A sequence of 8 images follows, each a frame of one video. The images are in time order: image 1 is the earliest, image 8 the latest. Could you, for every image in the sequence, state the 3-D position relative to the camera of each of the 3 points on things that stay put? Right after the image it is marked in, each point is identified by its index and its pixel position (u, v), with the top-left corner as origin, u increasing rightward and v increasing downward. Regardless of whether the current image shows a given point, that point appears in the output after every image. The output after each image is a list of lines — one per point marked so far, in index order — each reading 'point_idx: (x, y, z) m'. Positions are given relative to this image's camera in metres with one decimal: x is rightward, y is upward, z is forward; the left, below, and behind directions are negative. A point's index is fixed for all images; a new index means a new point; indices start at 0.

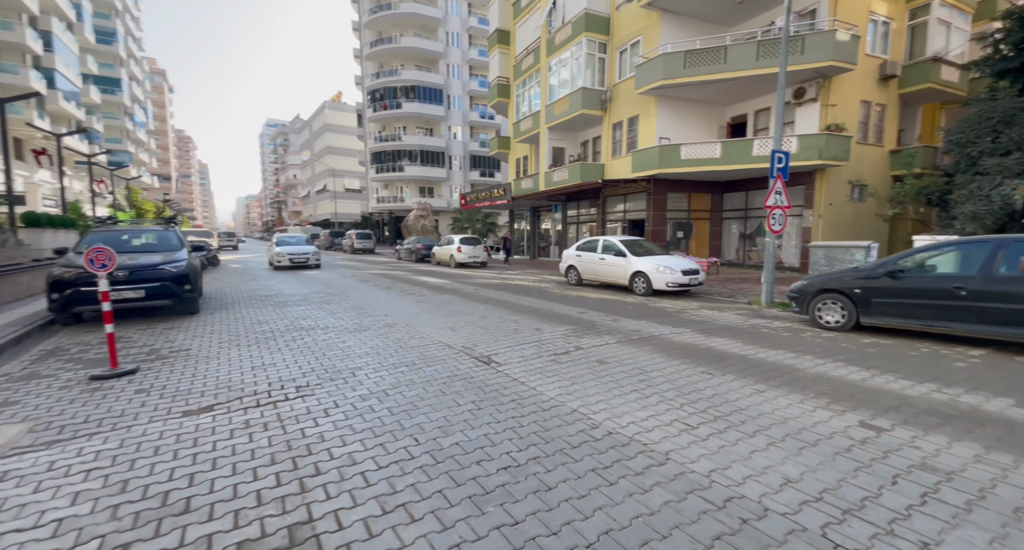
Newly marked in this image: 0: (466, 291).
0: (-2.0, -0.5, +18.7) m
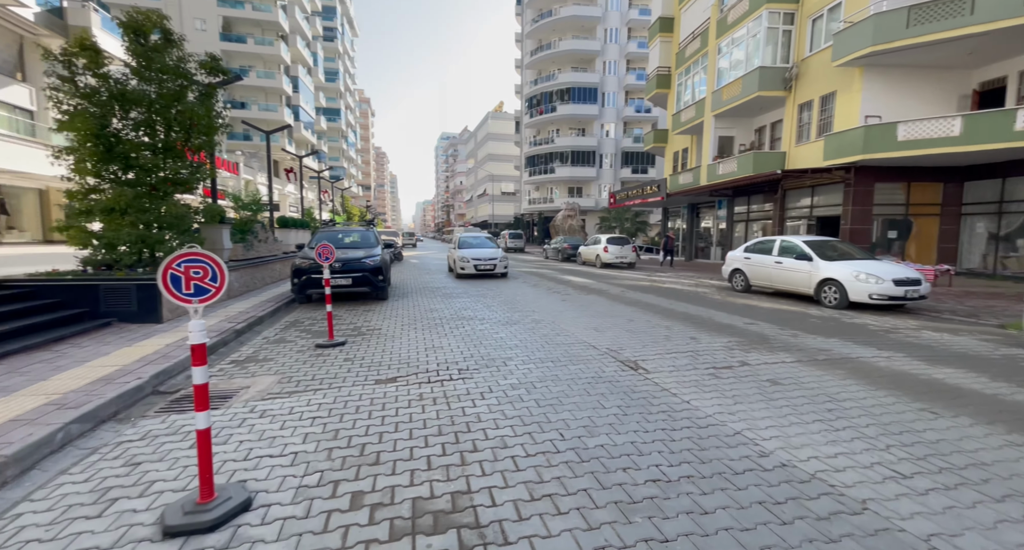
0: (+3.6, -0.8, +16.9) m
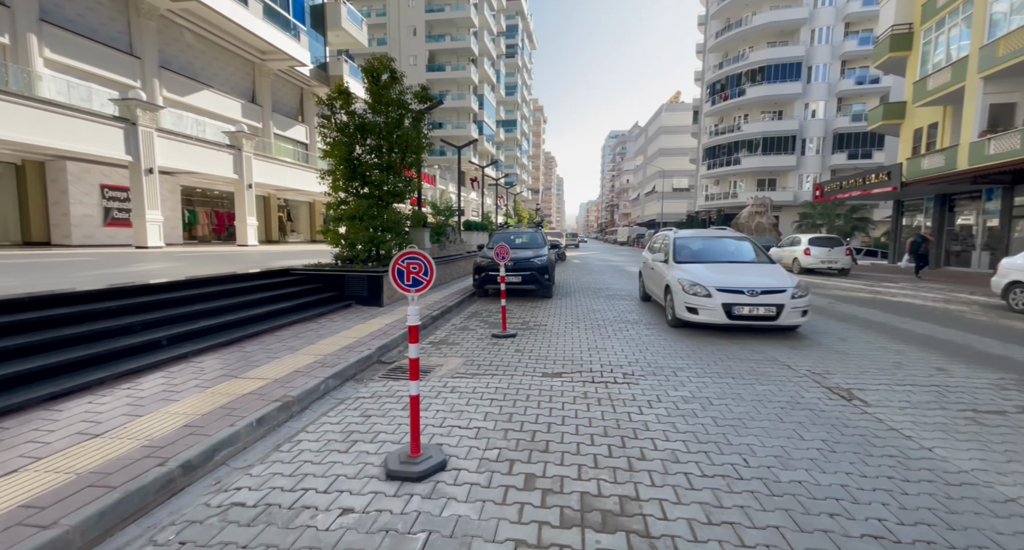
0: (+9.6, -0.9, +15.9) m
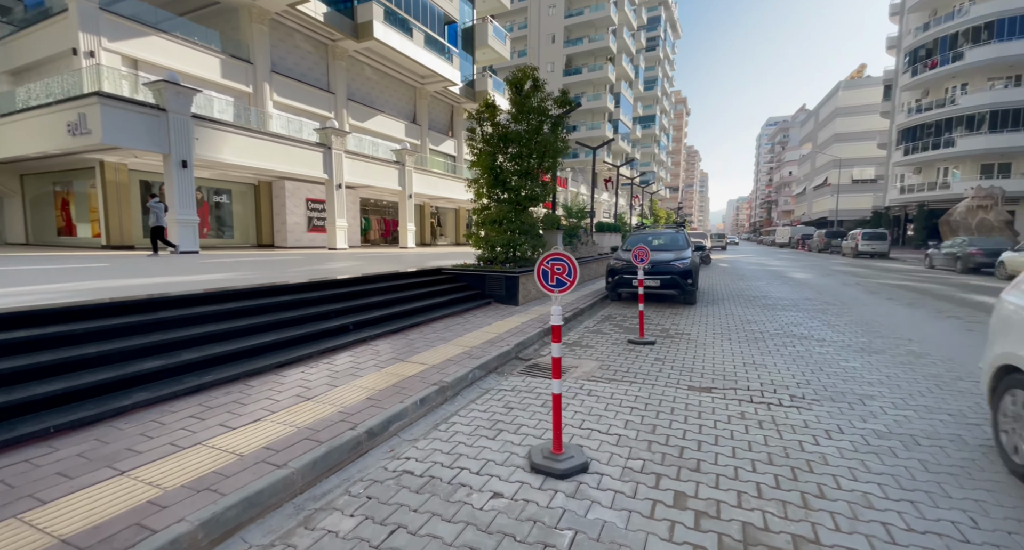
0: (+13.9, -0.8, +13.5) m
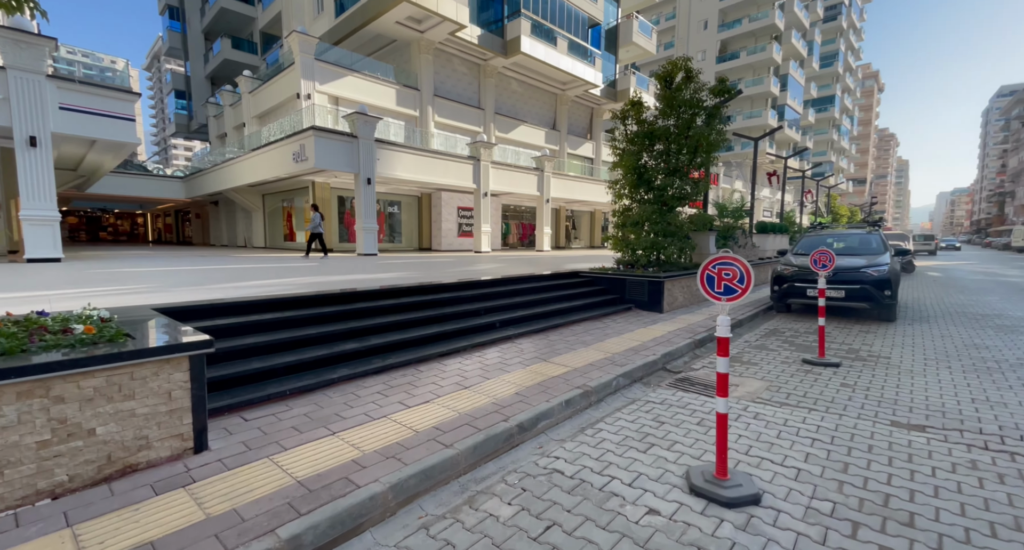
0: (+17.3, -0.8, +9.2) m
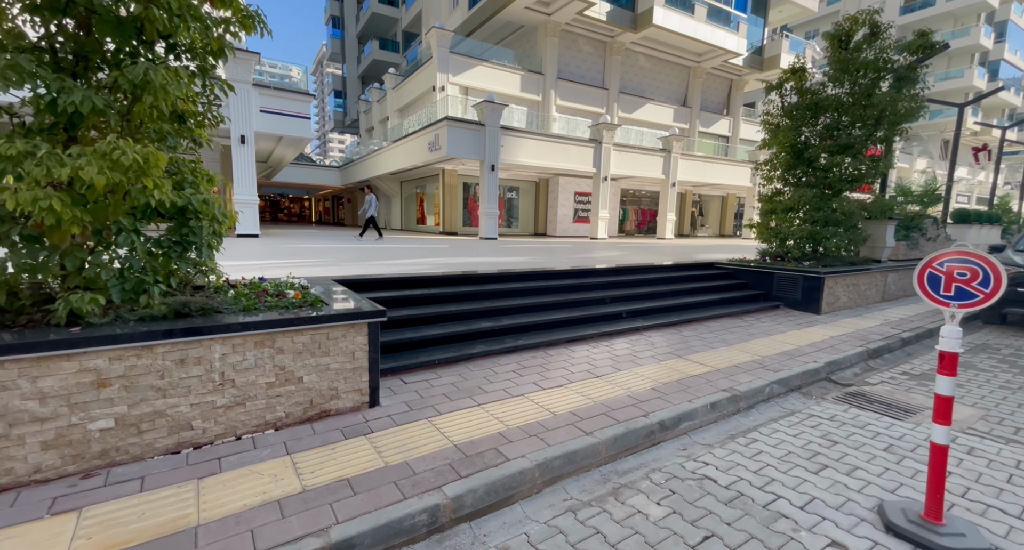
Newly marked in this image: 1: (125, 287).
0: (+19.1, -1.2, +5.0) m
1: (-1.9, -0.1, +2.4) m
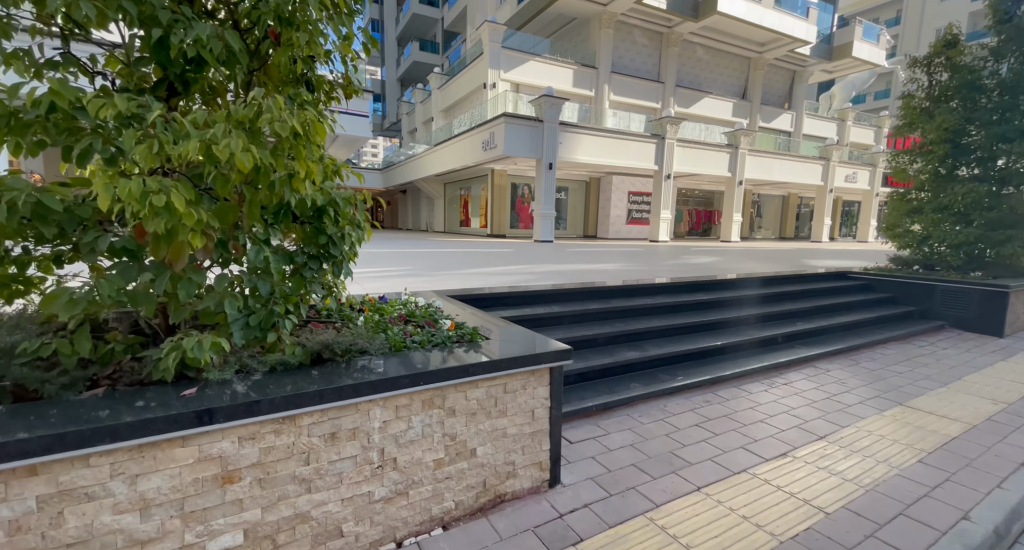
0: (+20.2, -1.6, +2.5) m
1: (-0.9, -0.2, +1.7) m
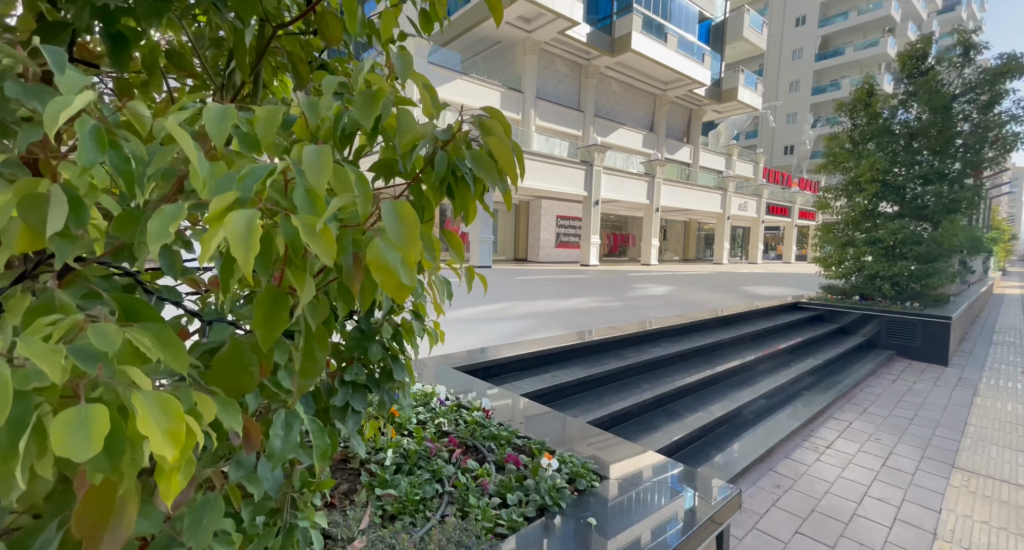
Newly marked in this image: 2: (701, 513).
0: (+20.3, -1.7, +5.2) m
1: (-0.4, -0.5, +0.8) m
2: (+0.5, -0.6, +1.3) m
